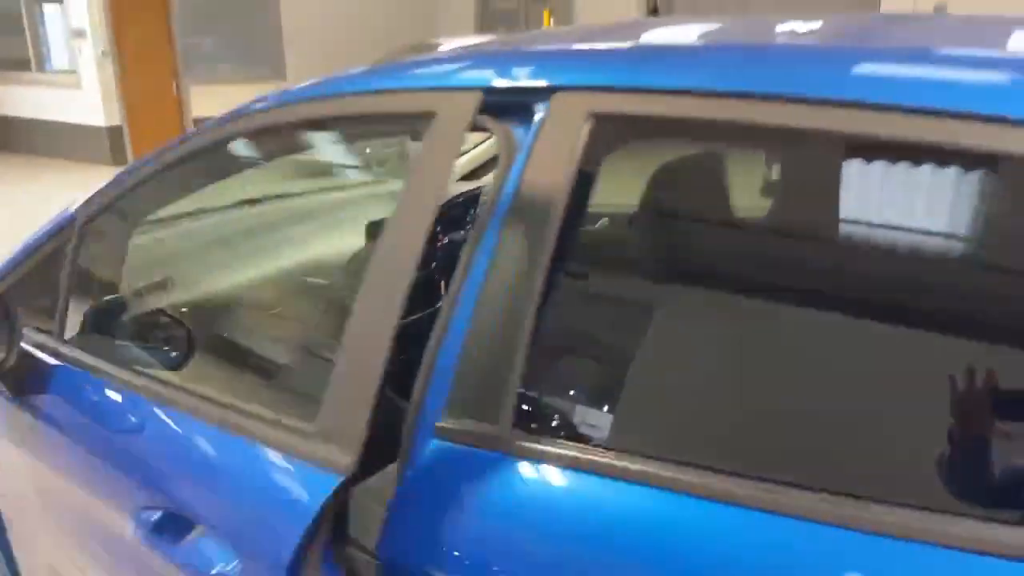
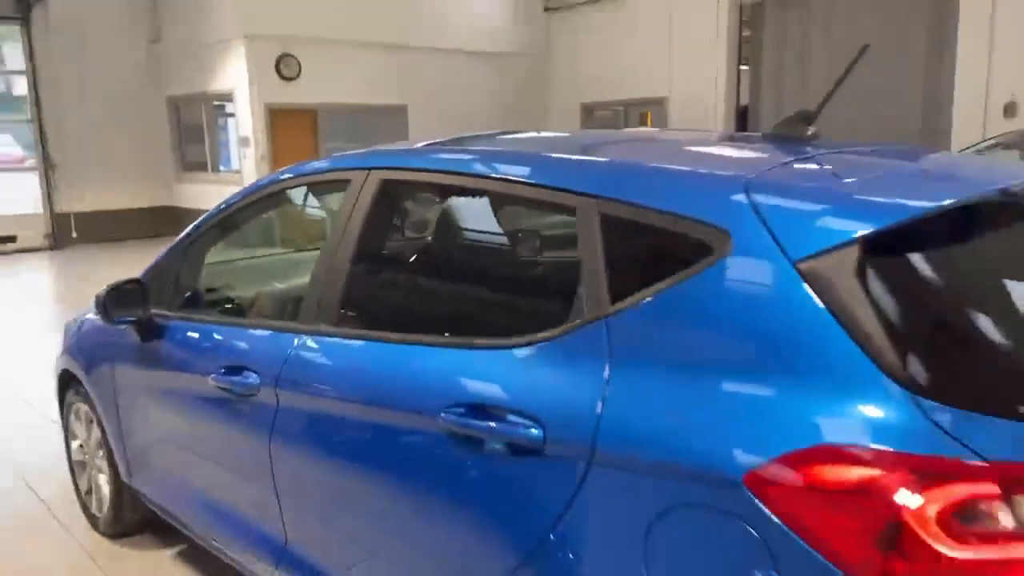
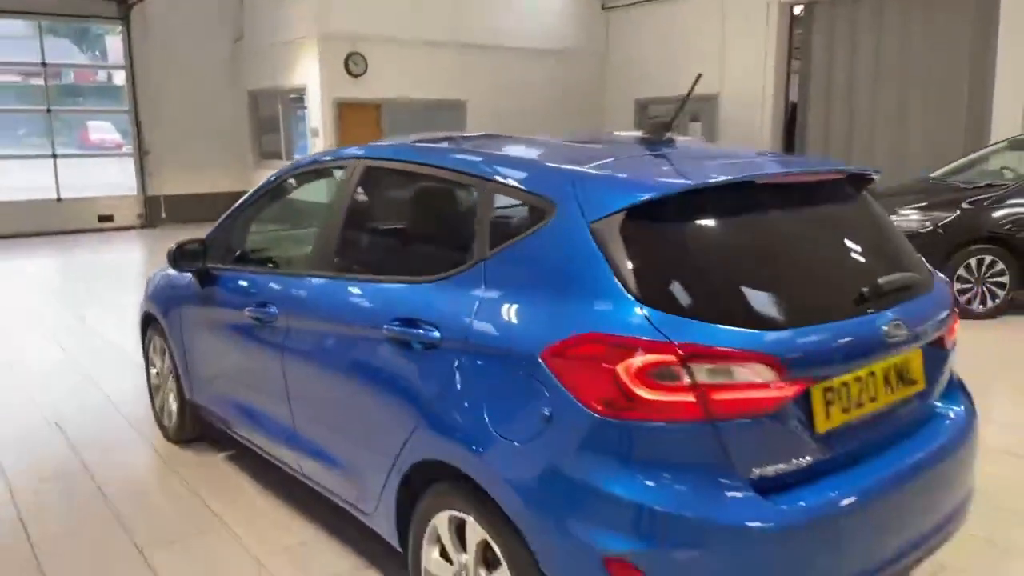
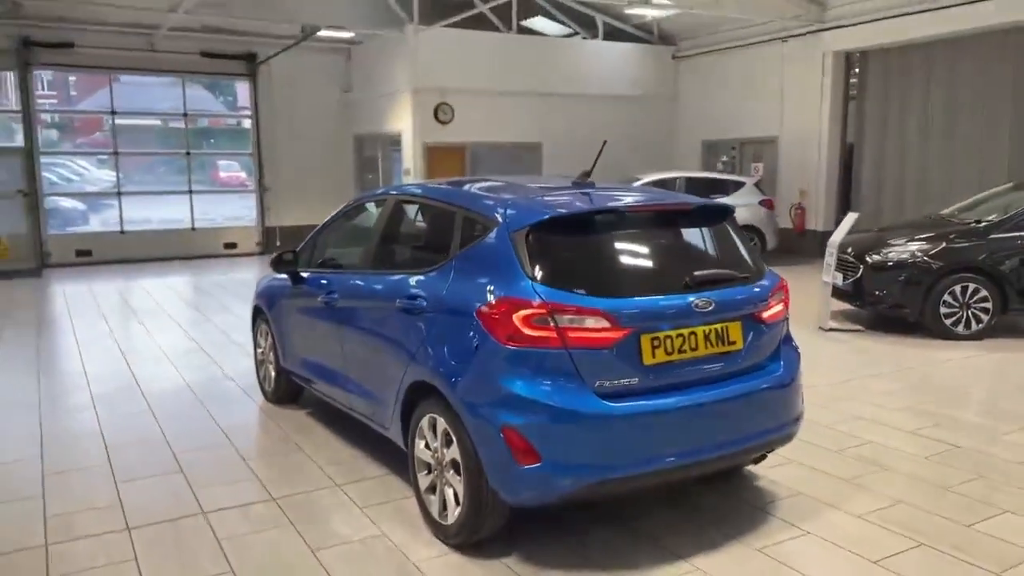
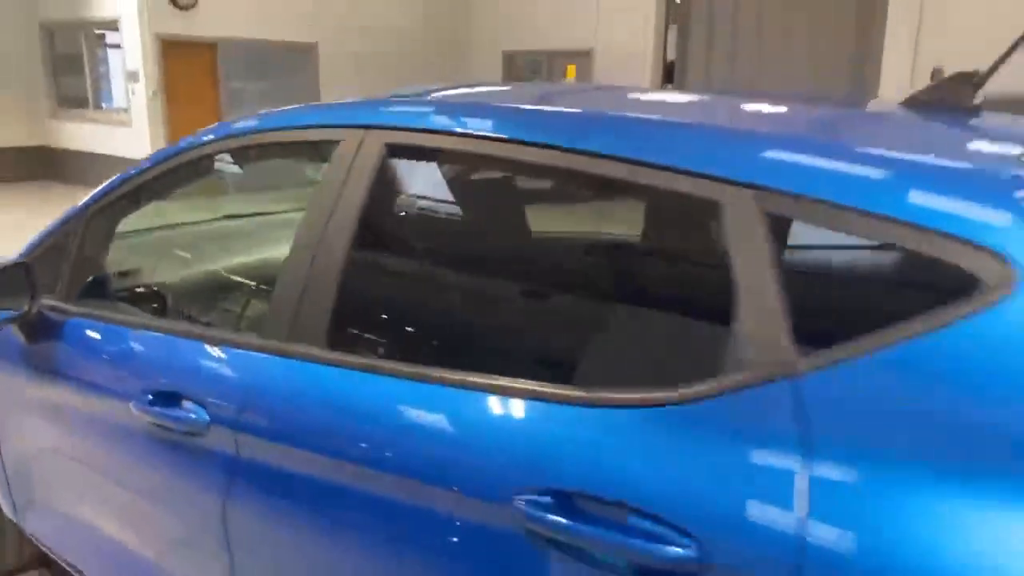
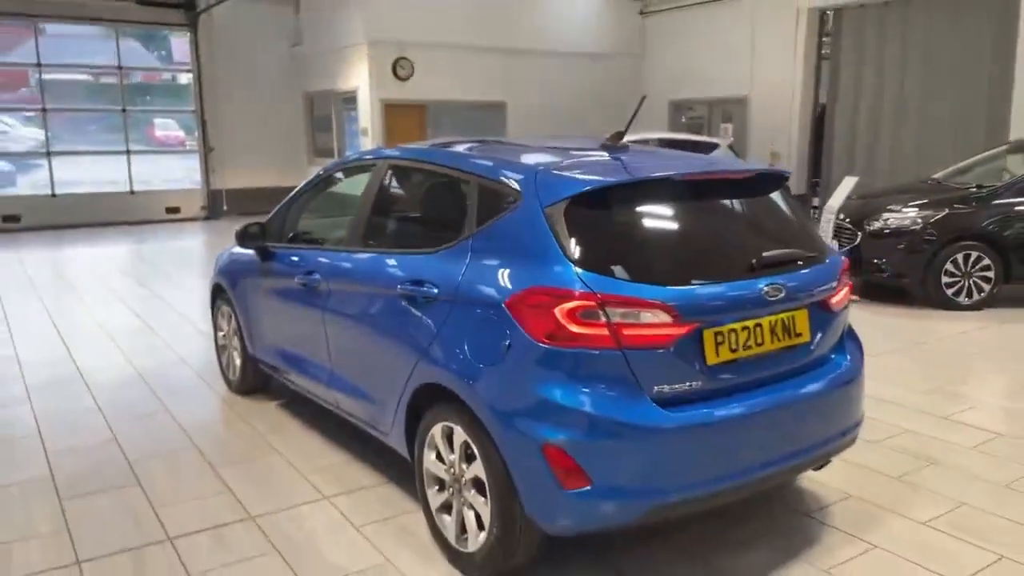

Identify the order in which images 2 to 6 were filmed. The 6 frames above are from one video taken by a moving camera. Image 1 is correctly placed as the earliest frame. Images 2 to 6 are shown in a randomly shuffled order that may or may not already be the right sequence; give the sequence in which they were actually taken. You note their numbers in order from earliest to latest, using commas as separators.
5, 2, 3, 6, 4
